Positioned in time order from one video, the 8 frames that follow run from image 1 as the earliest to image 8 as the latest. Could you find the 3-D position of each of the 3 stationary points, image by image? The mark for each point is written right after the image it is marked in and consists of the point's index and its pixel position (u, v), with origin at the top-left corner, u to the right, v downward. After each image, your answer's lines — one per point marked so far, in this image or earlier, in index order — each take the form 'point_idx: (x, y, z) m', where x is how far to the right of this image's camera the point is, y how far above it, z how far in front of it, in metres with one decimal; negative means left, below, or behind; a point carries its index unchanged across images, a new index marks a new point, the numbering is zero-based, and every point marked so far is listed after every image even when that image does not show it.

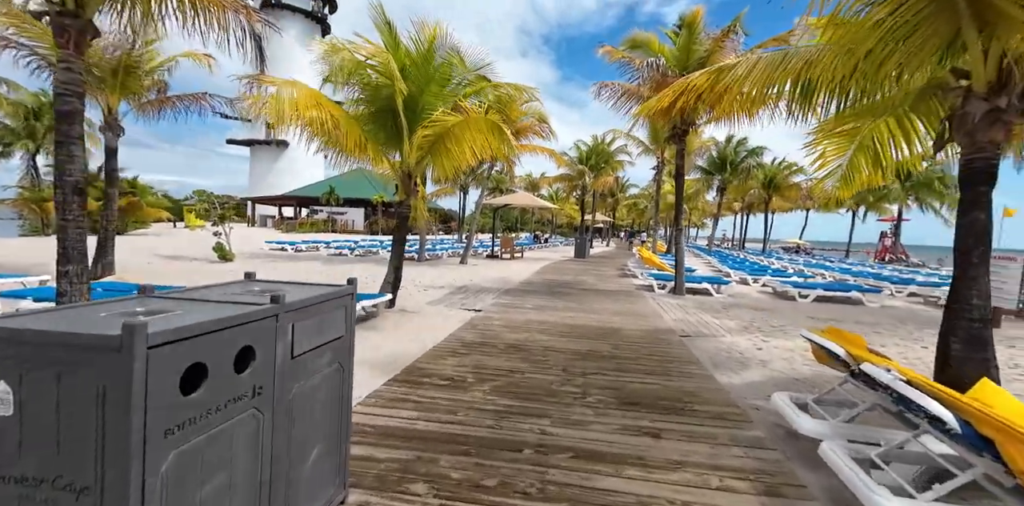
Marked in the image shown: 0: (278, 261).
0: (-8.6, -0.3, +15.2) m
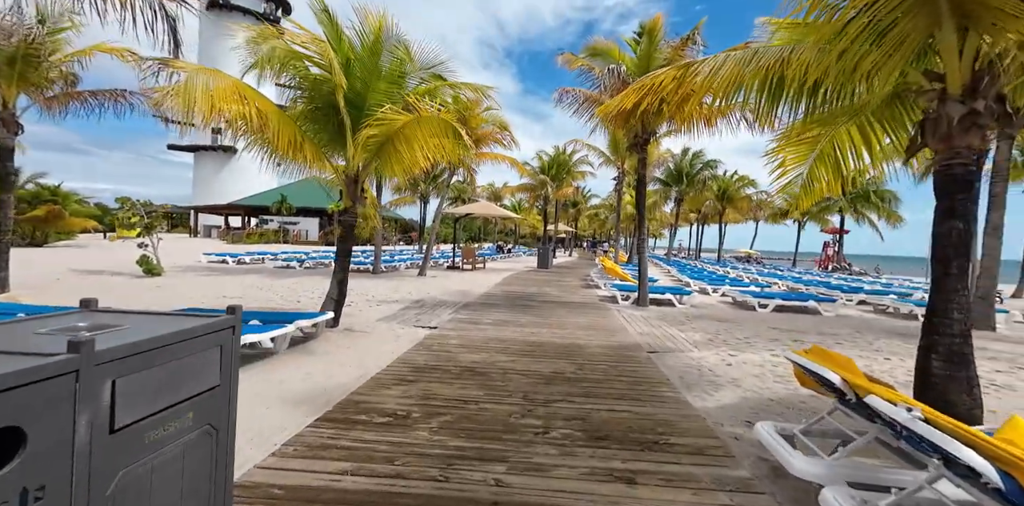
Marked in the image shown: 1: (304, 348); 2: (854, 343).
0: (-9.9, -0.7, +13.8) m
1: (-2.7, -1.2, +5.4) m
2: (+5.4, -1.4, +6.6) m
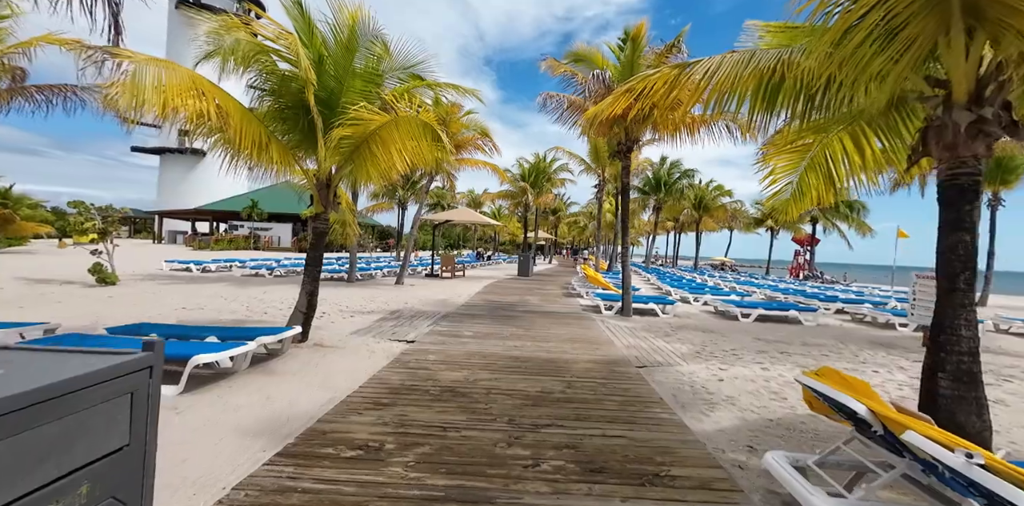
0: (-10.5, -0.9, +13.0) m
1: (-2.9, -1.4, +4.9) m
2: (+5.2, -1.6, +6.5) m
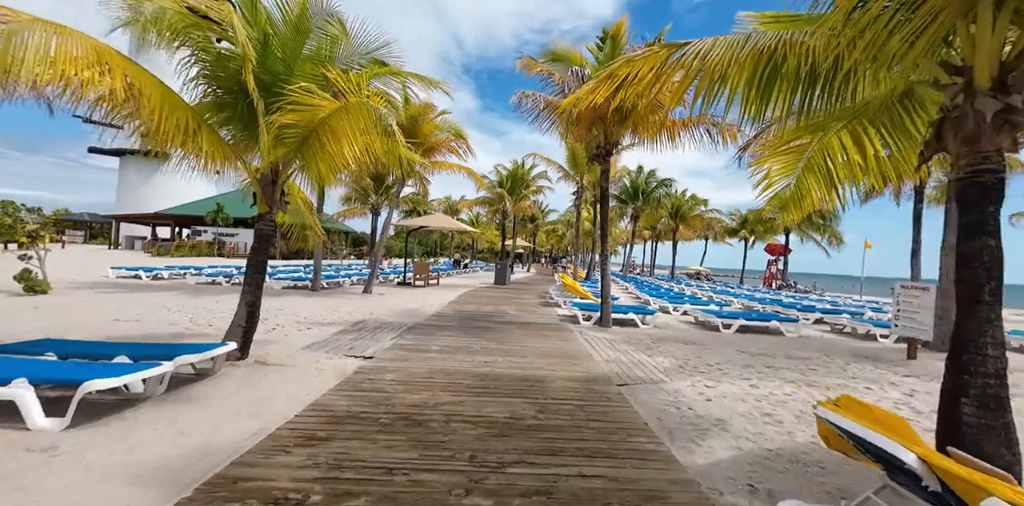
0: (-11.3, -1.1, +11.9) m
1: (-3.2, -1.4, +4.2) m
2: (+4.7, -1.7, +6.2) m
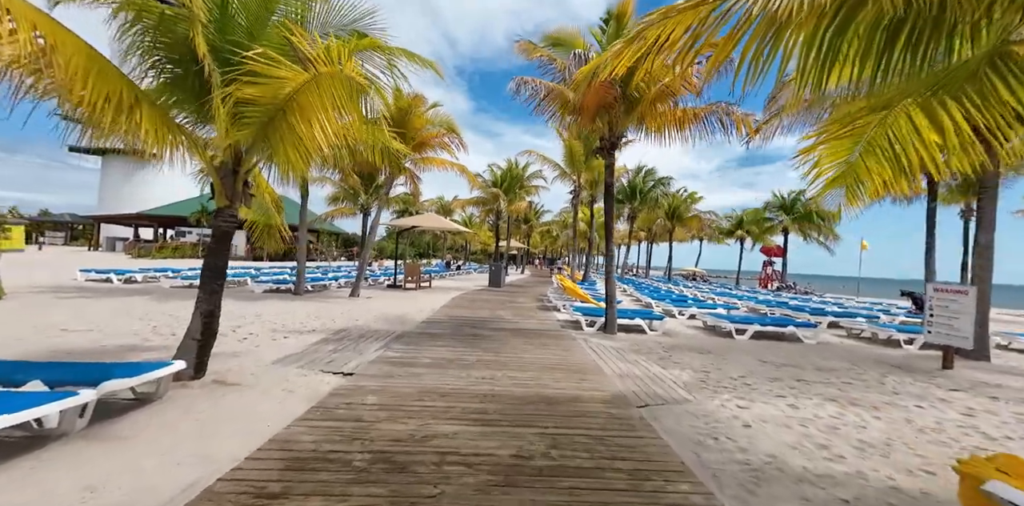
0: (-11.4, -1.1, +11.0) m
1: (-3.2, -1.4, +3.4) m
2: (+4.7, -1.7, +5.6) m
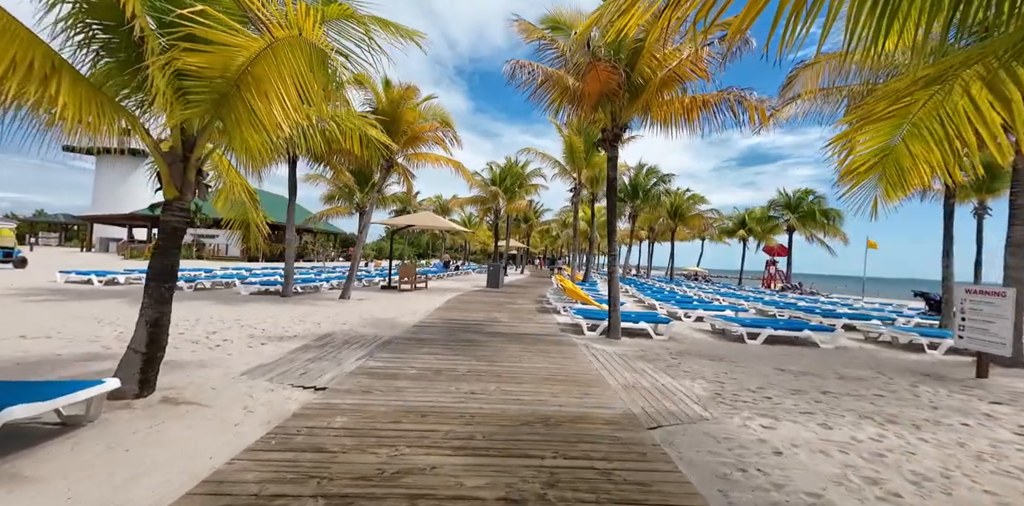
0: (-11.4, -1.2, +10.5) m
1: (-3.3, -1.4, +2.9) m
2: (+4.7, -1.7, +5.0) m
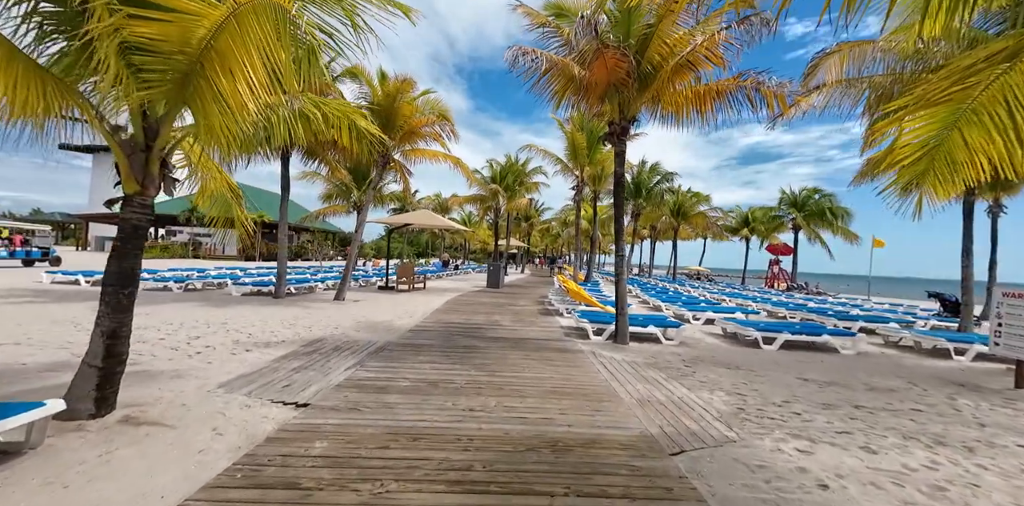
0: (-11.4, -1.1, +10.0) m
1: (-3.2, -1.4, +2.4) m
2: (+4.7, -1.7, +4.6) m
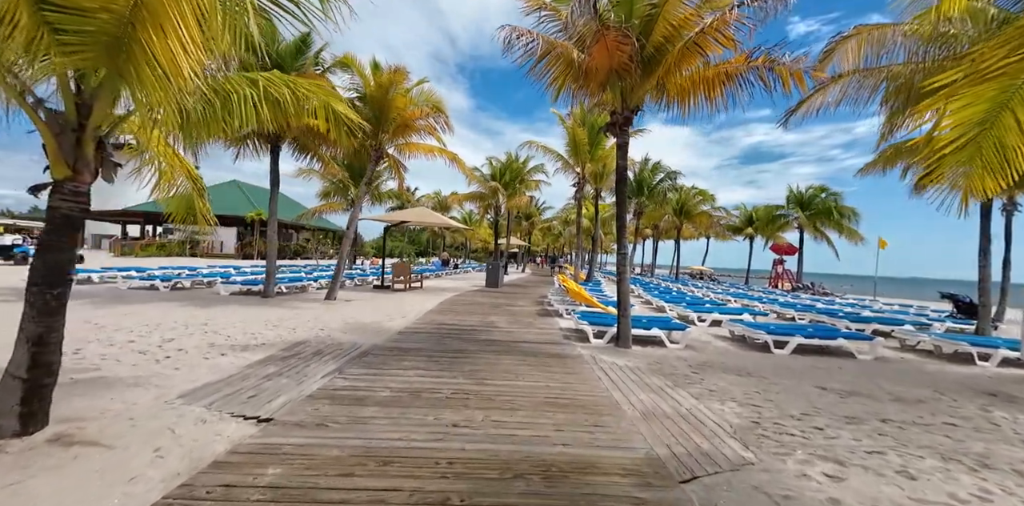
0: (-11.5, -1.1, +9.6) m
1: (-3.3, -1.4, +2.0) m
2: (+4.6, -1.7, +4.1) m
